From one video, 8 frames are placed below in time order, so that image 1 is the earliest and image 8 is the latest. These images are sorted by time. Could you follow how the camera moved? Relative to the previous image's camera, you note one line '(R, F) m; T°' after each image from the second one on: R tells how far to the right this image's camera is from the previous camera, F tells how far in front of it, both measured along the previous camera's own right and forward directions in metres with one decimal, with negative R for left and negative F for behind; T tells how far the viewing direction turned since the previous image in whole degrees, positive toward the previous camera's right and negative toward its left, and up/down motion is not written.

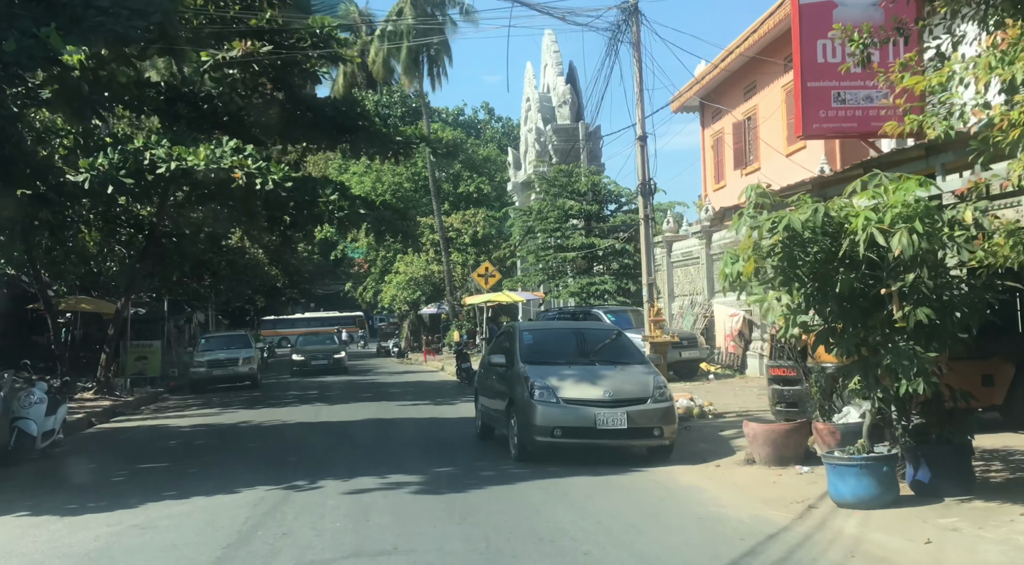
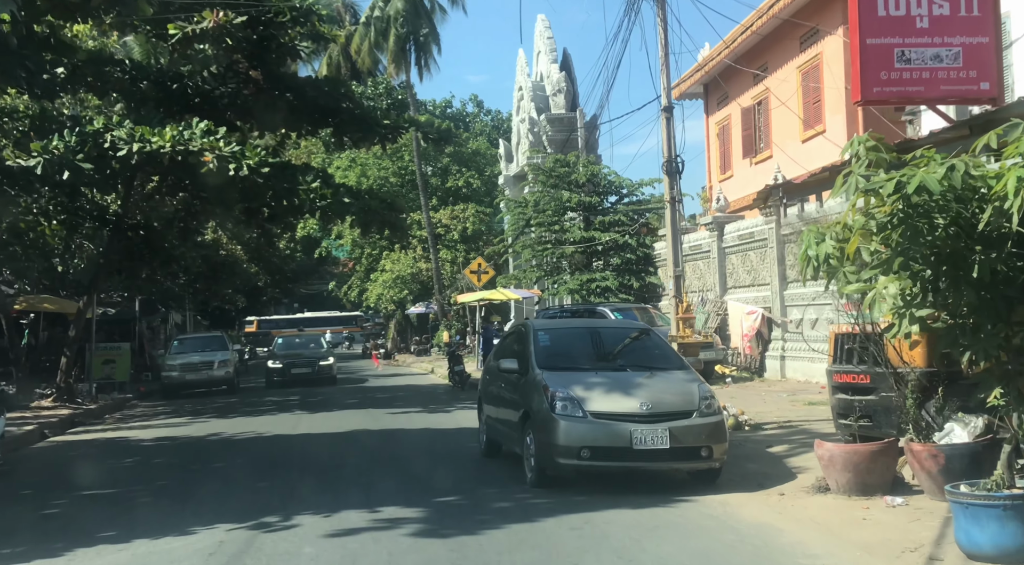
(-0.2, +1.7) m; +1°
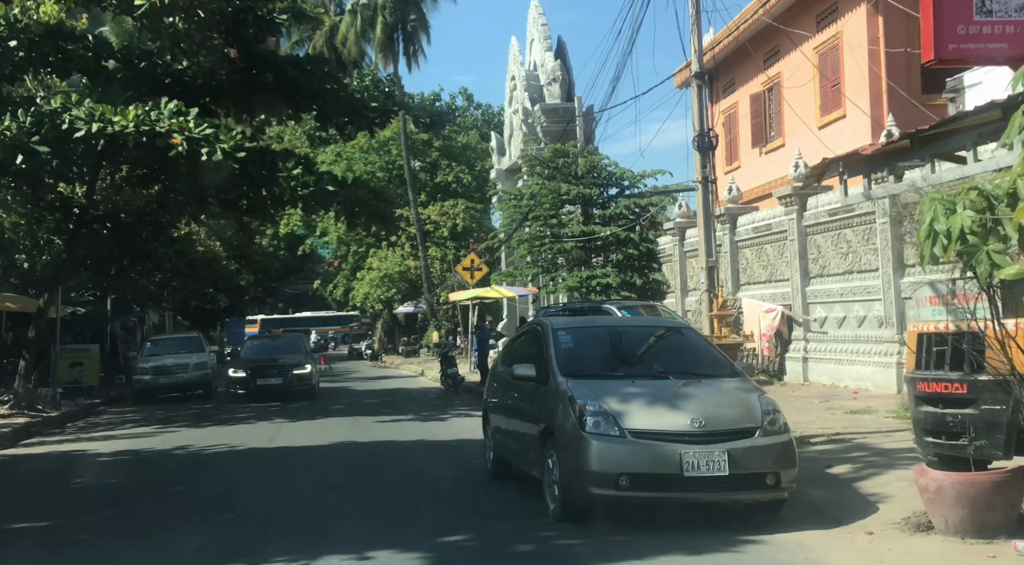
(-0.2, +1.5) m; +1°
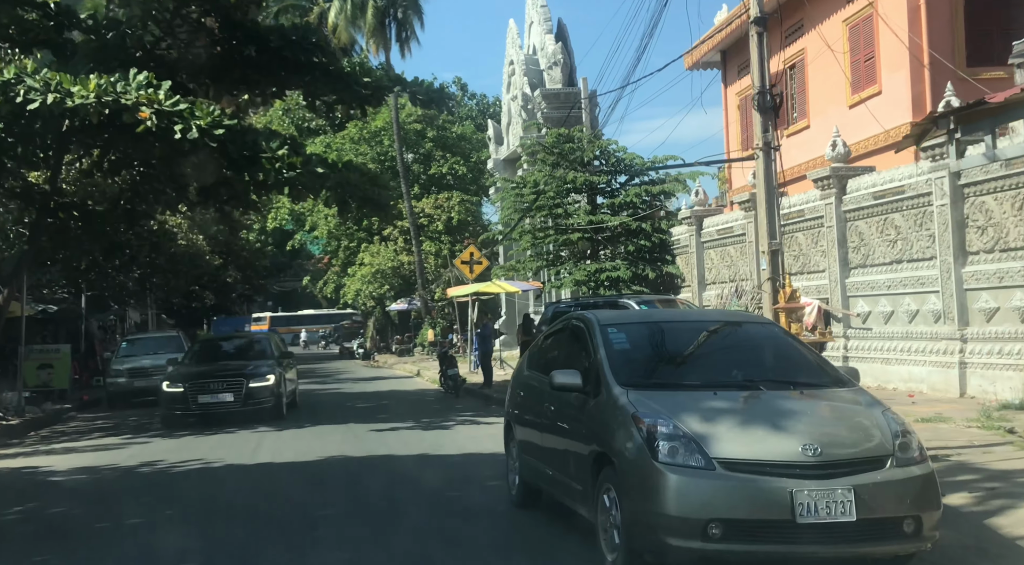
(-0.3, +1.6) m; 0°
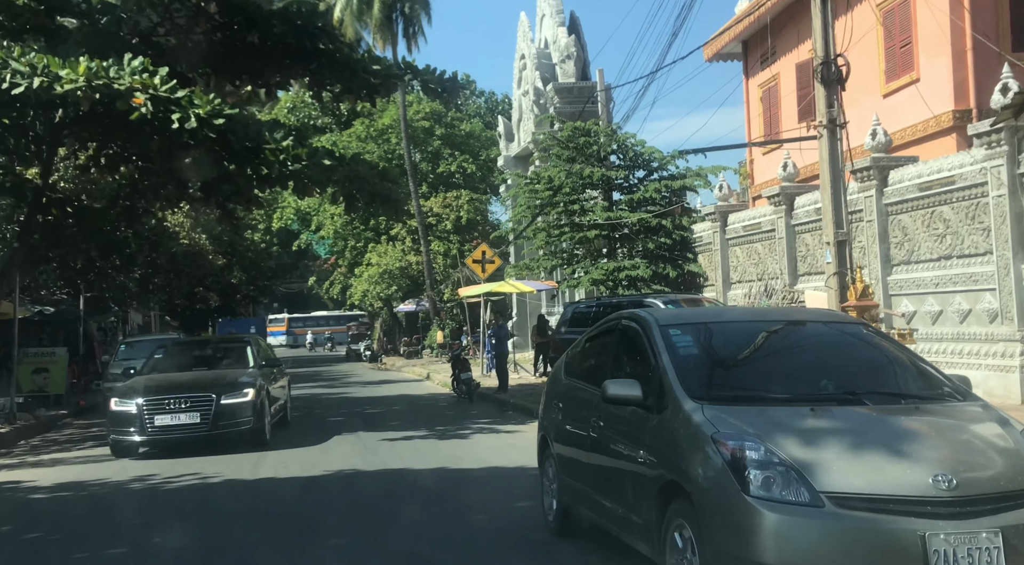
(-0.2, +0.9) m; 0°
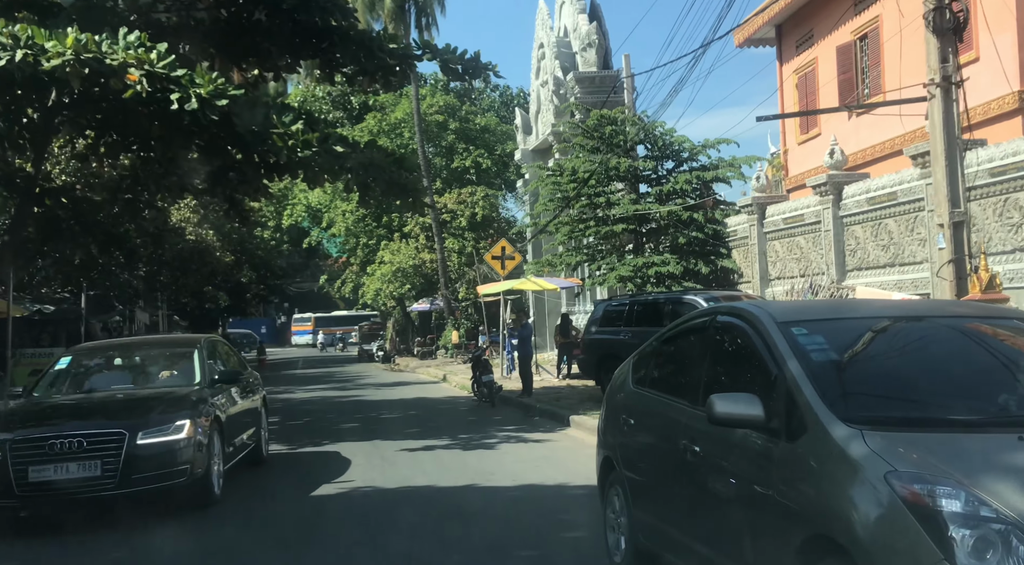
(-0.2, +1.2) m; -1°
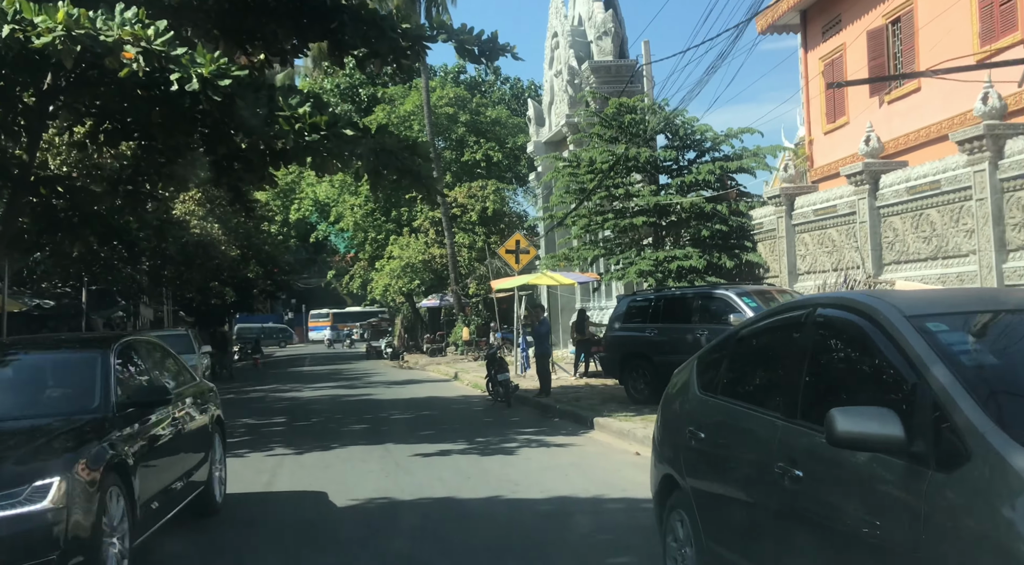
(-0.2, +0.8) m; 0°
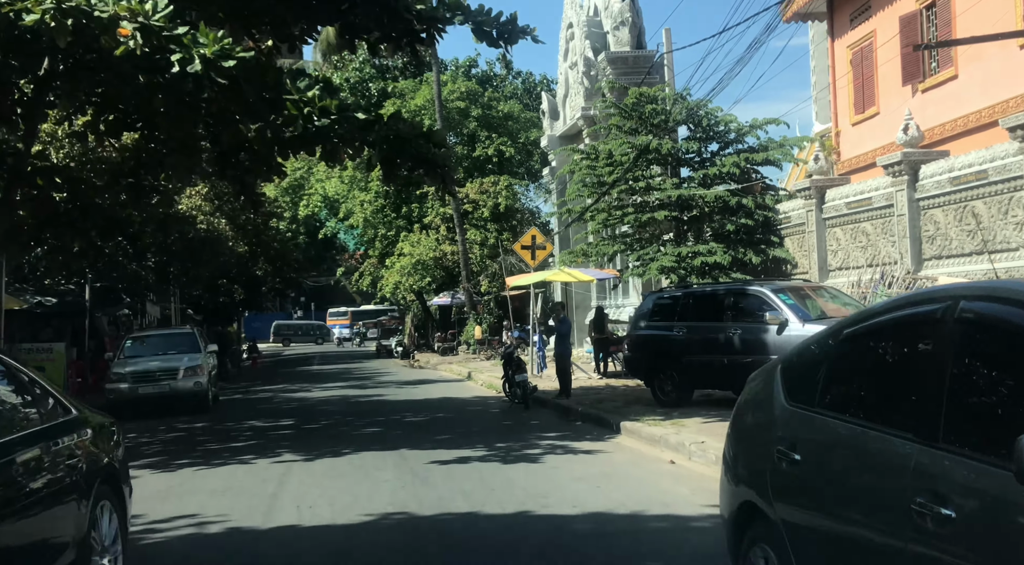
(-0.1, +0.7) m; 0°
